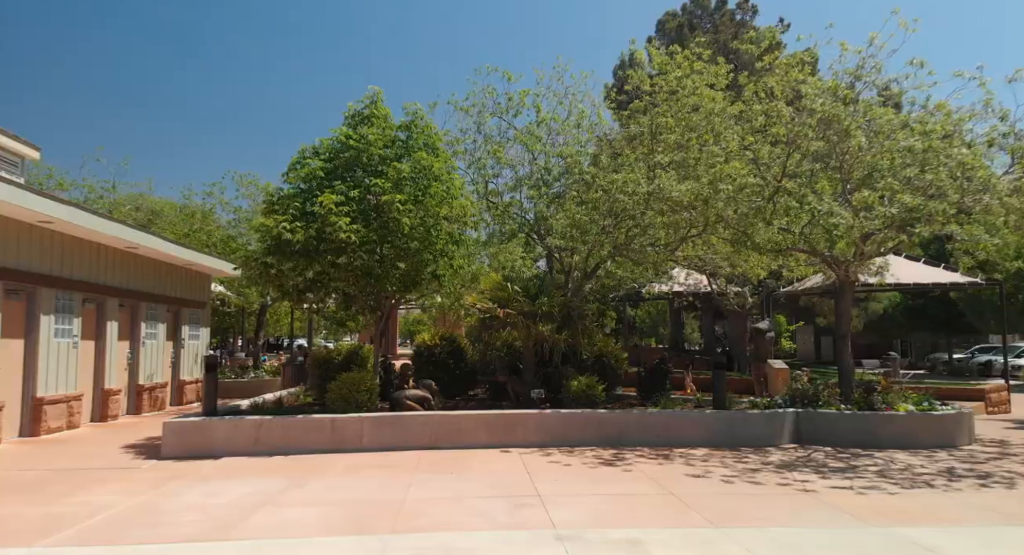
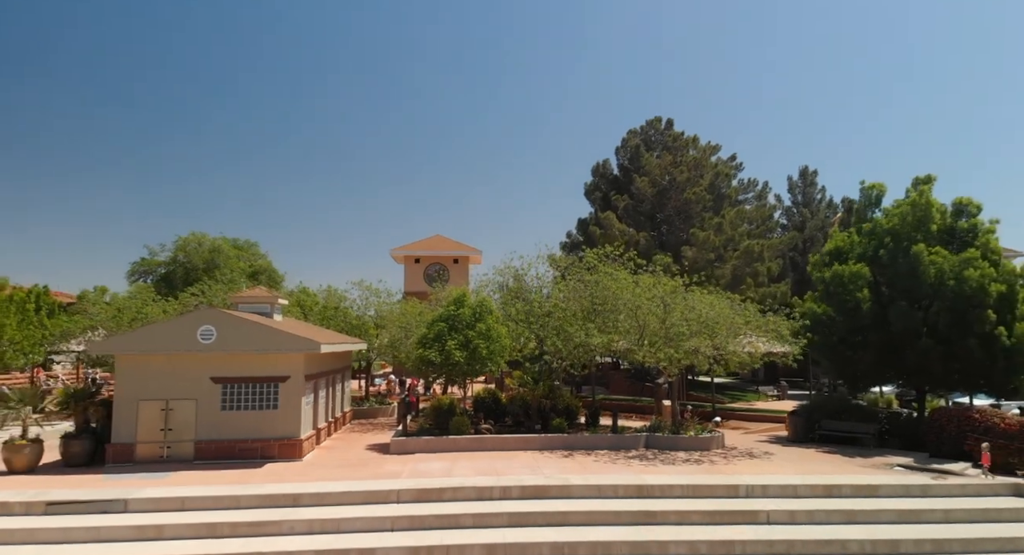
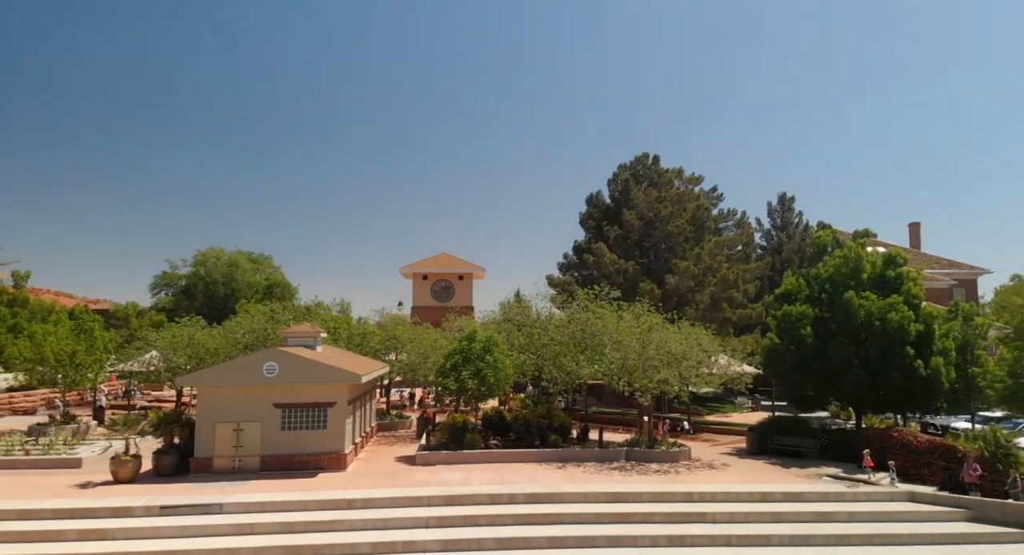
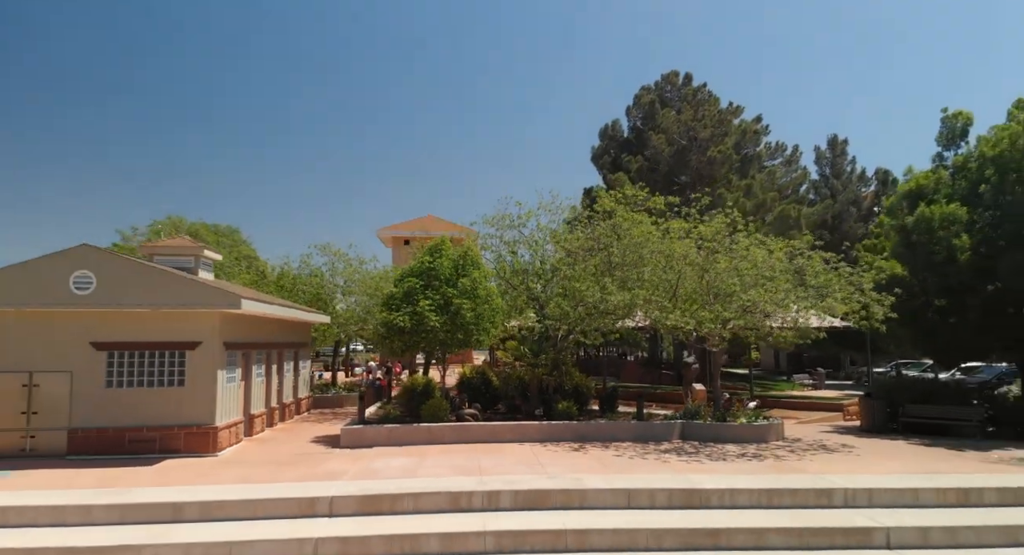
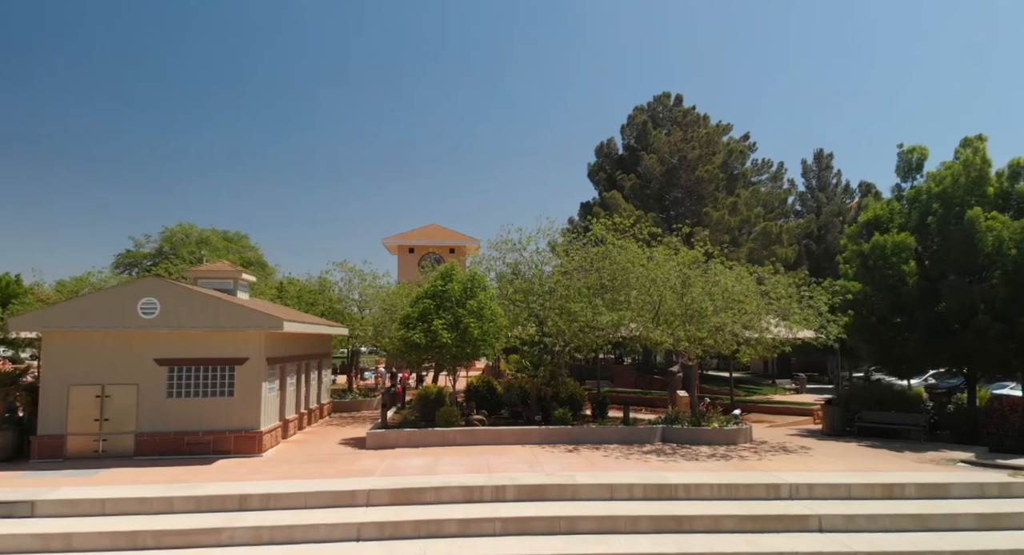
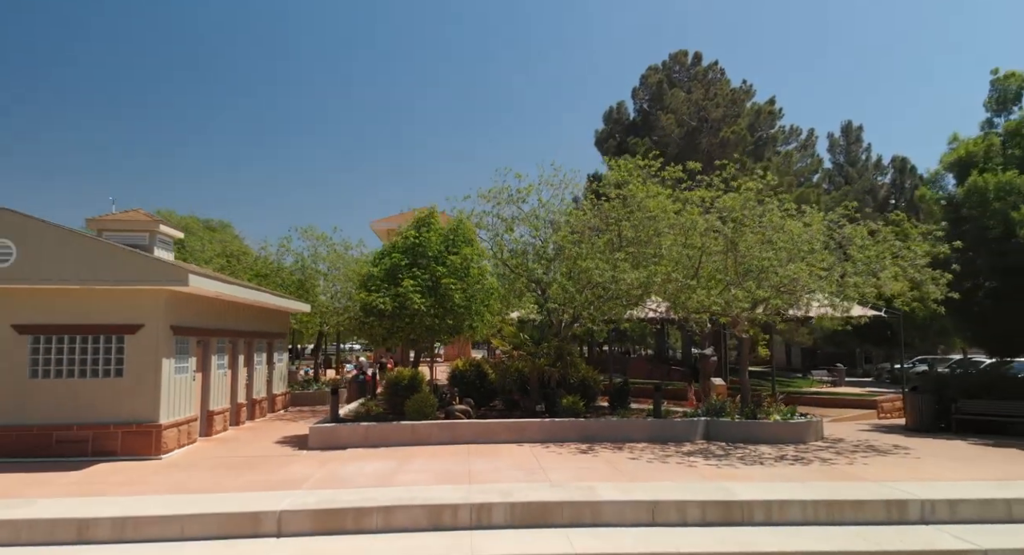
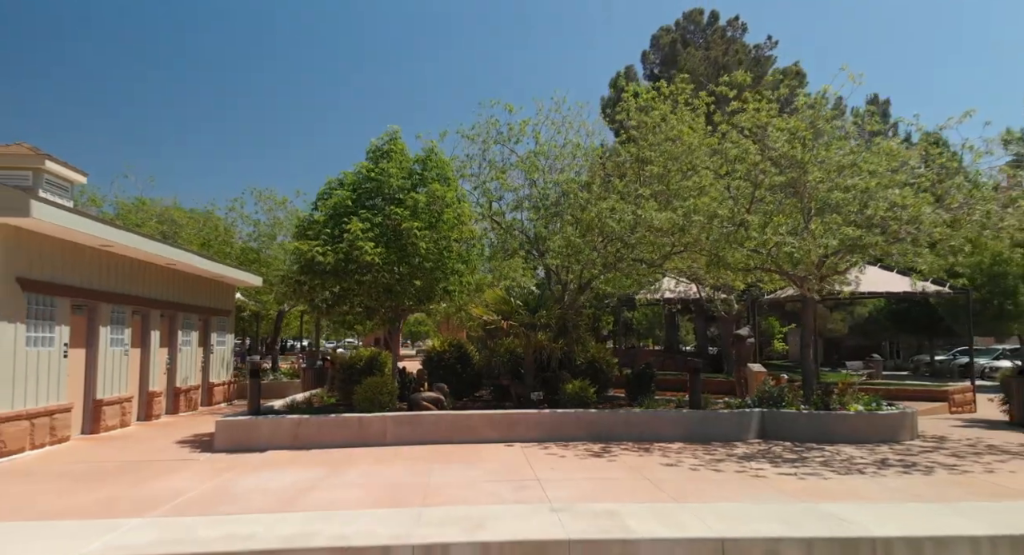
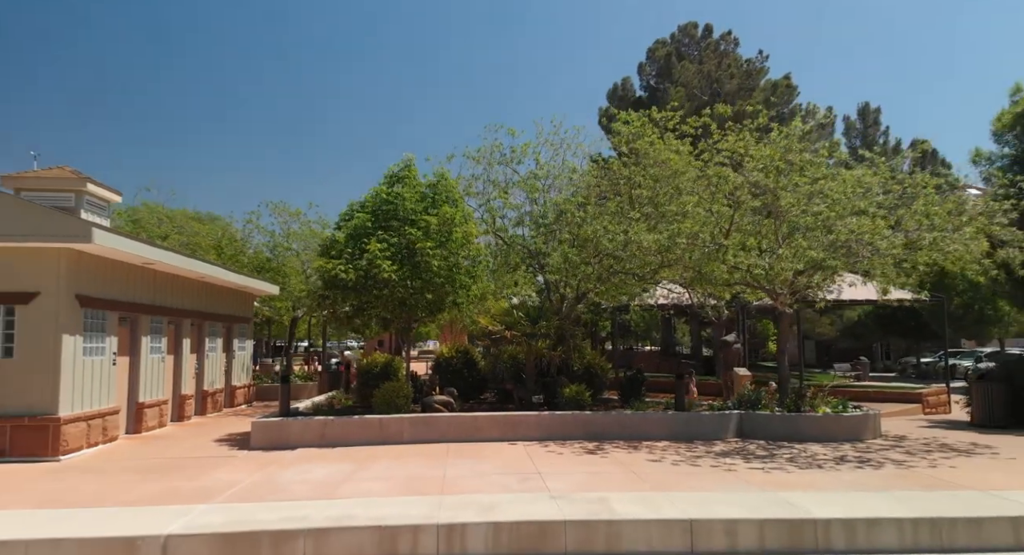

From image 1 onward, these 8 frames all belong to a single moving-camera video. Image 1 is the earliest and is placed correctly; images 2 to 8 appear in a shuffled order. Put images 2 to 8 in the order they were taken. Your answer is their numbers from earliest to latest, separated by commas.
7, 8, 6, 4, 5, 2, 3
